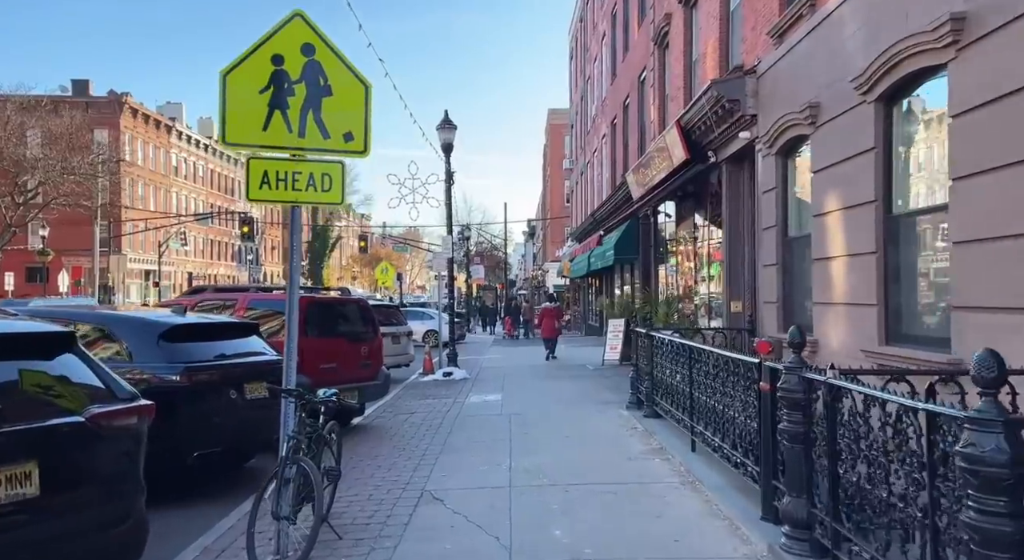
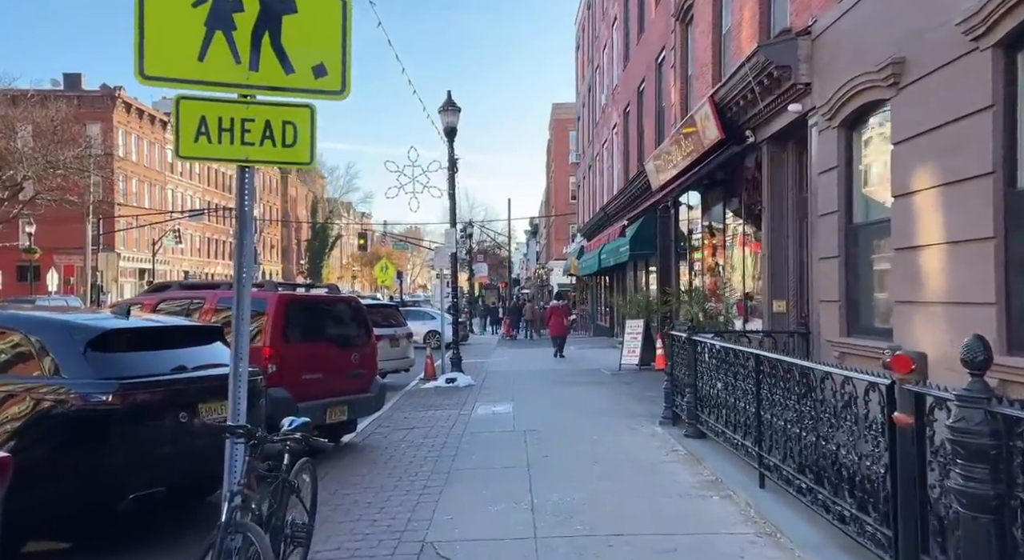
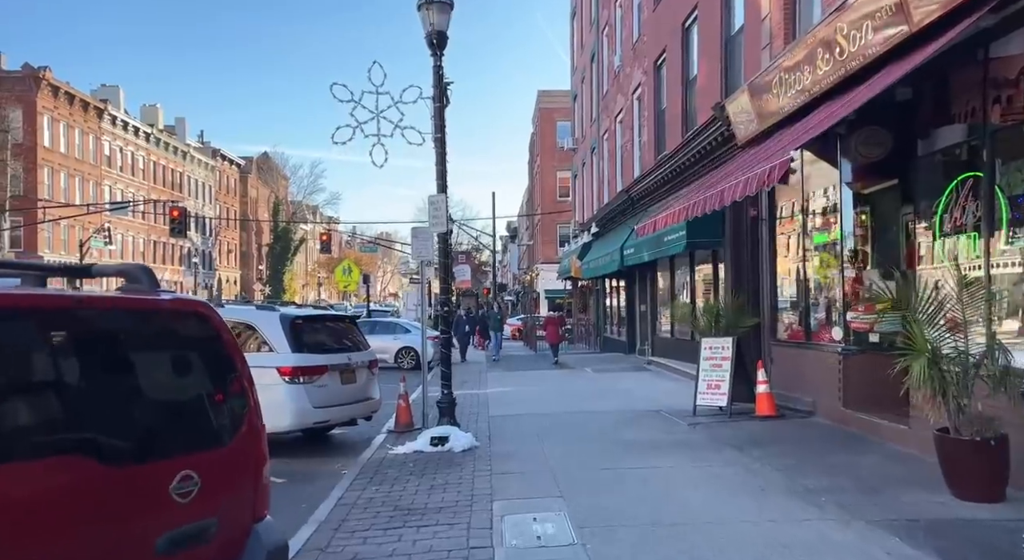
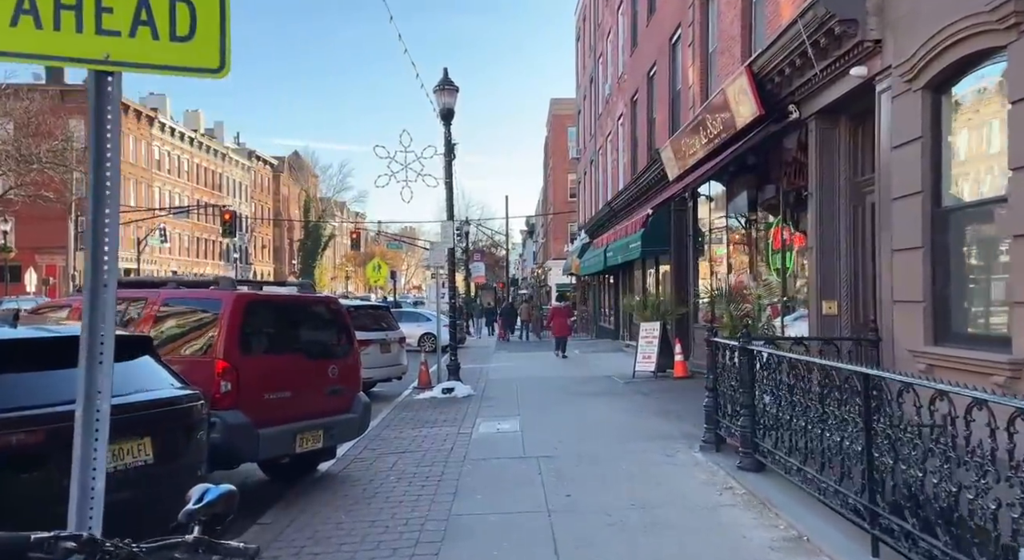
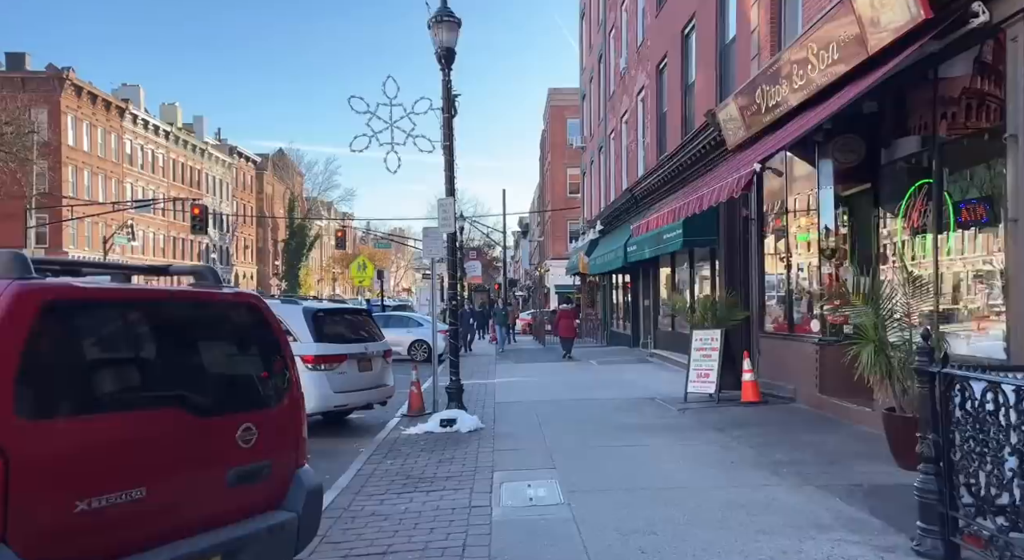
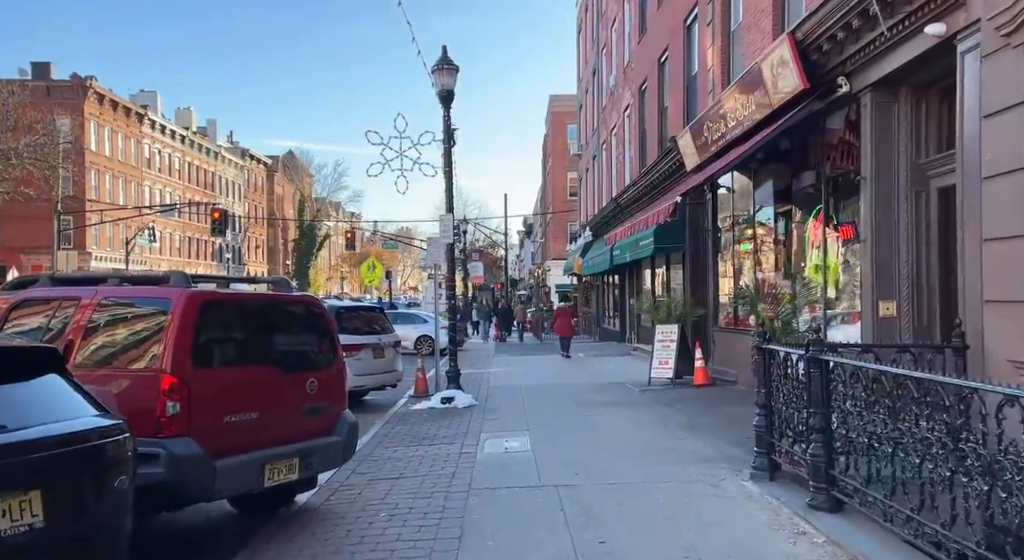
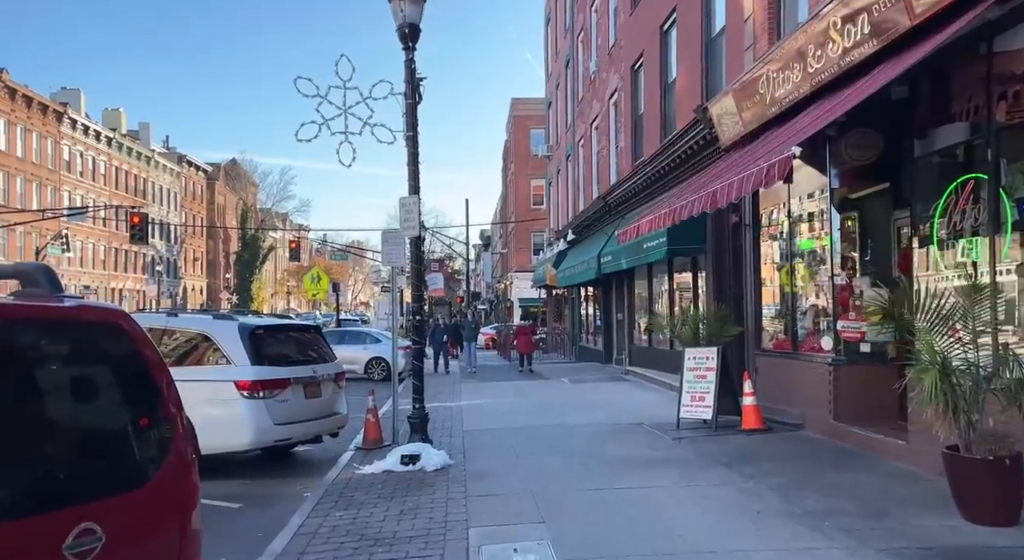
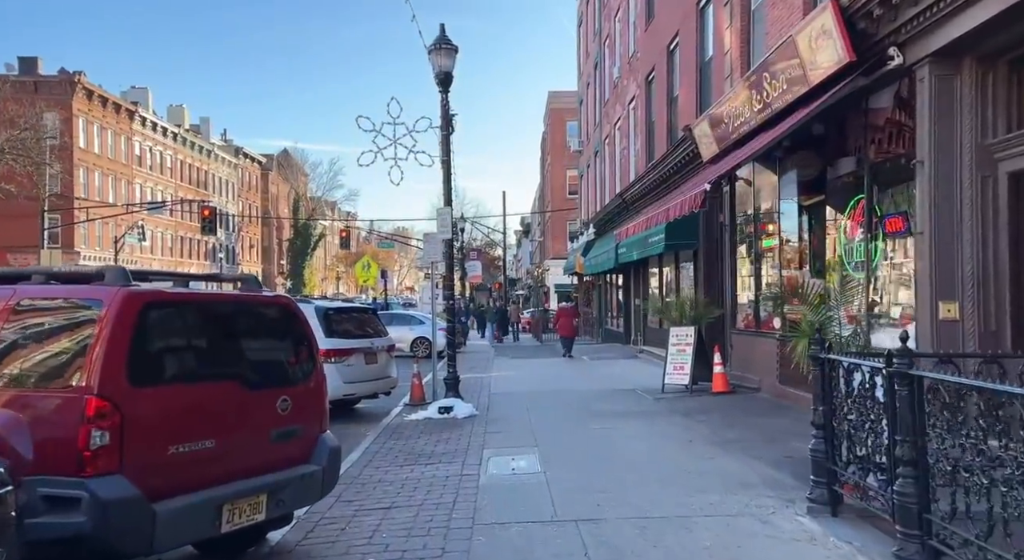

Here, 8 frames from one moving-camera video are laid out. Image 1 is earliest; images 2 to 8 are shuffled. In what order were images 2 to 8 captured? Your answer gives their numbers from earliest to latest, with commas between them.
2, 4, 6, 8, 5, 3, 7
